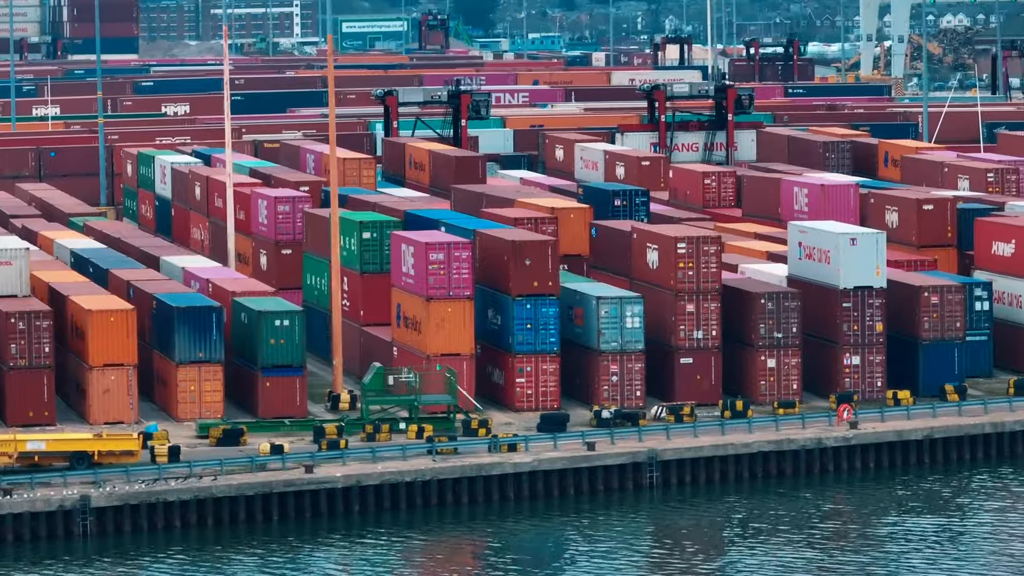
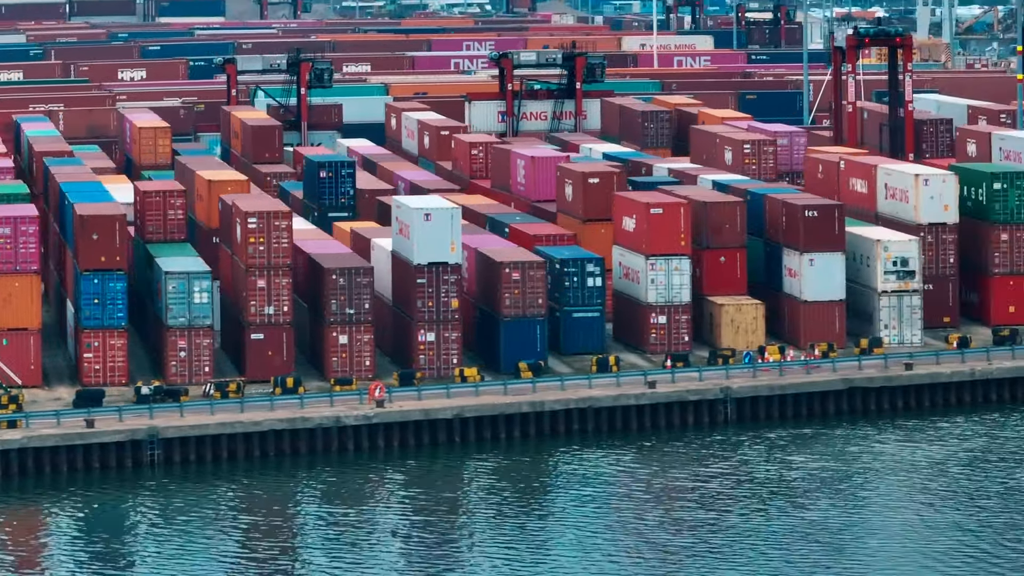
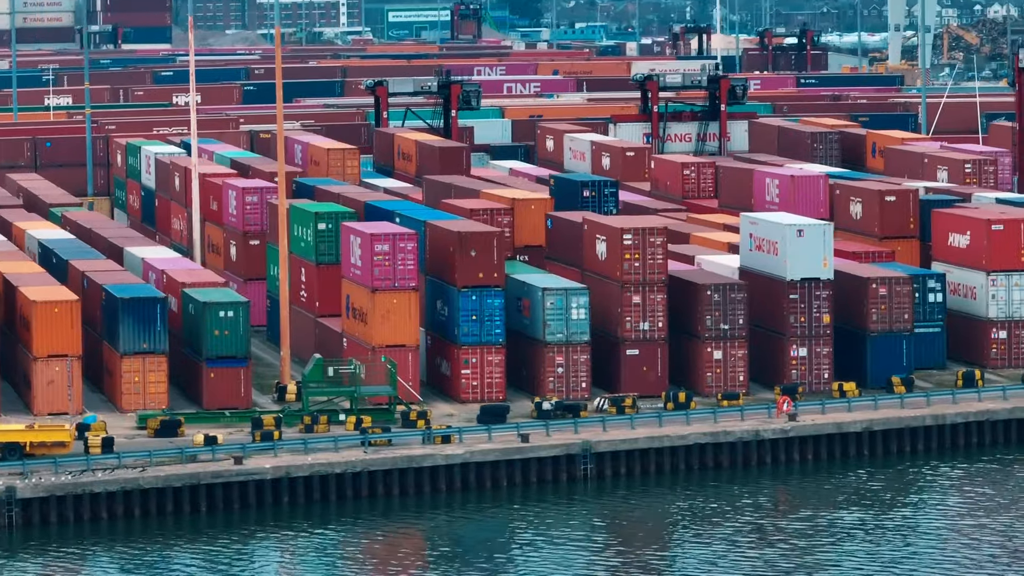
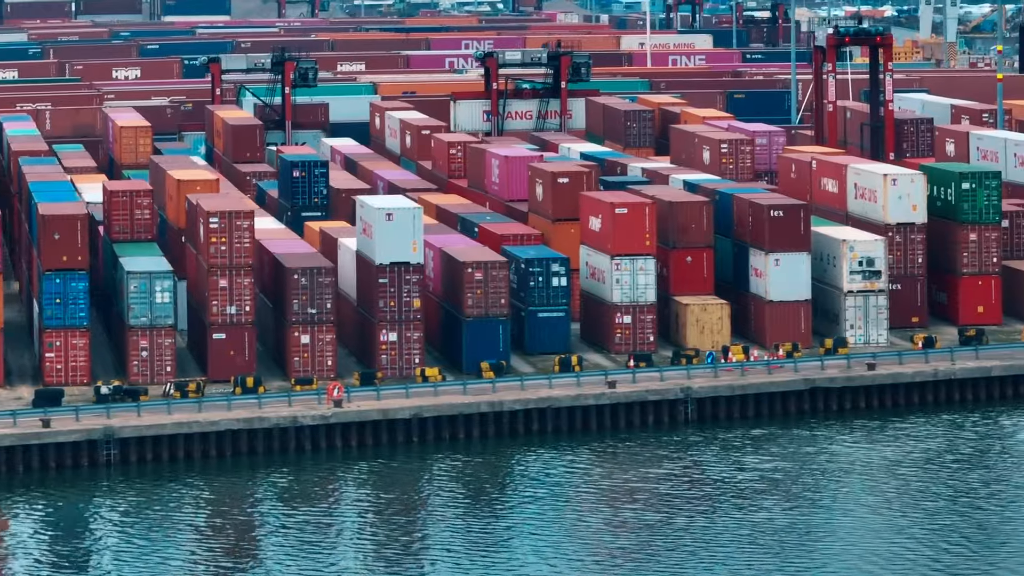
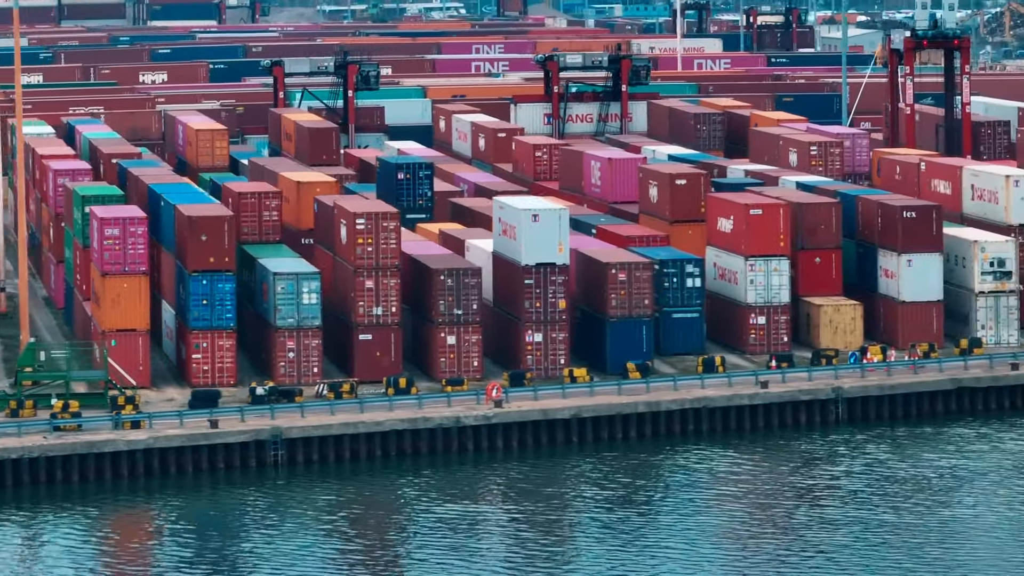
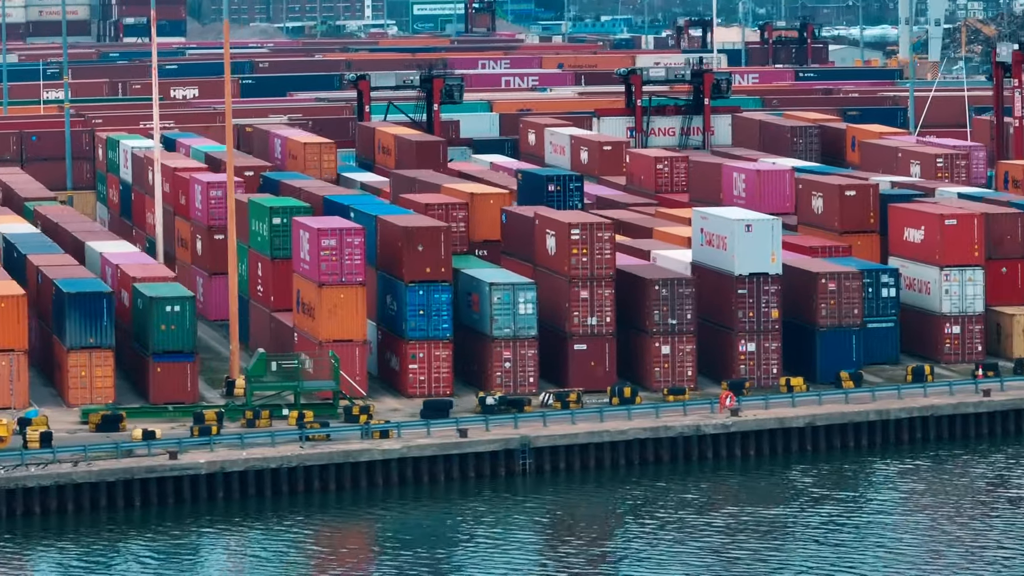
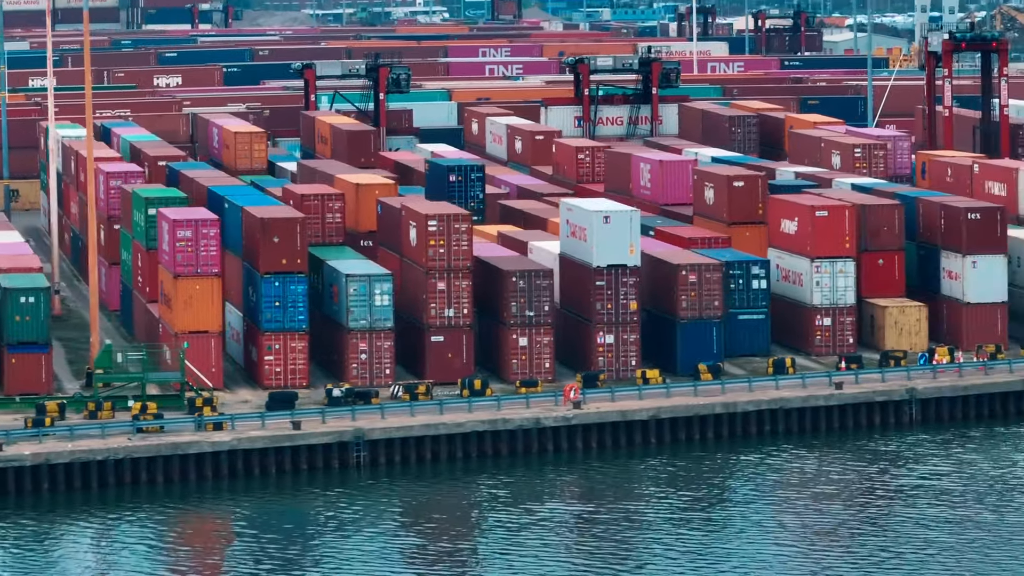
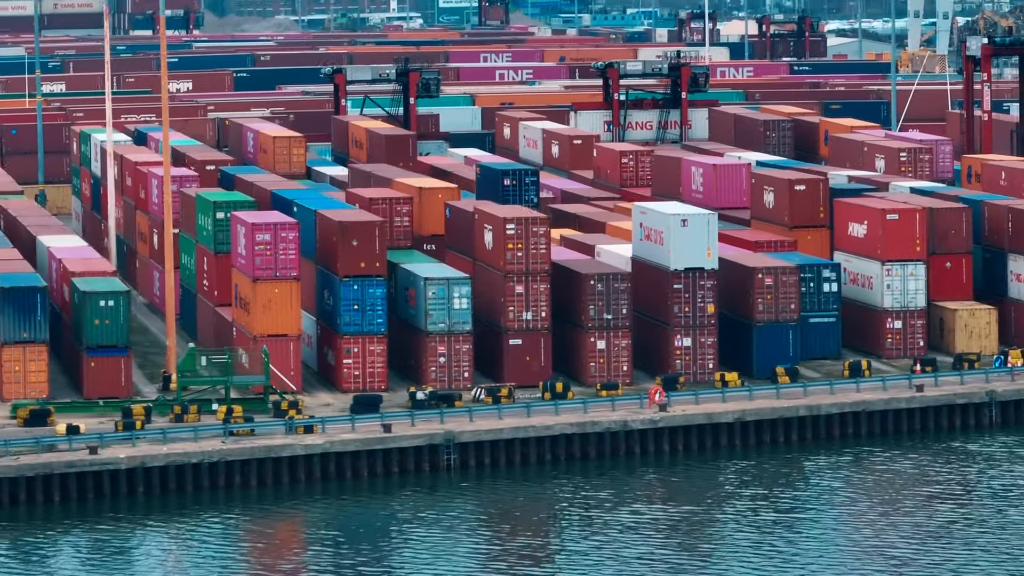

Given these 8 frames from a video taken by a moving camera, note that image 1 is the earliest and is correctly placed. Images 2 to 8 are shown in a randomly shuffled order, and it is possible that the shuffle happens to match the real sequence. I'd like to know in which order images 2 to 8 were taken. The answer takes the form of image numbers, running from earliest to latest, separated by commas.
3, 6, 8, 7, 5, 2, 4
